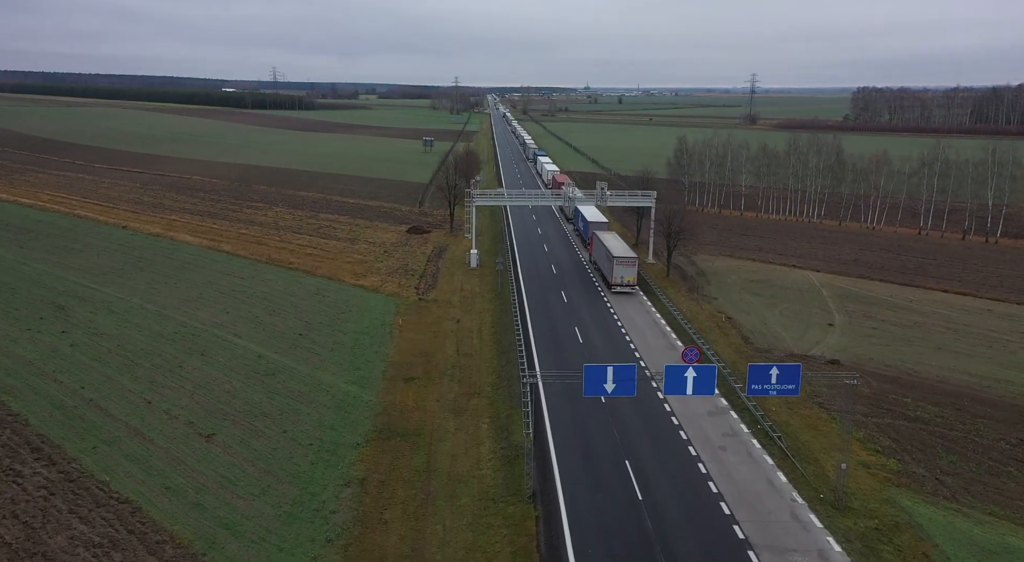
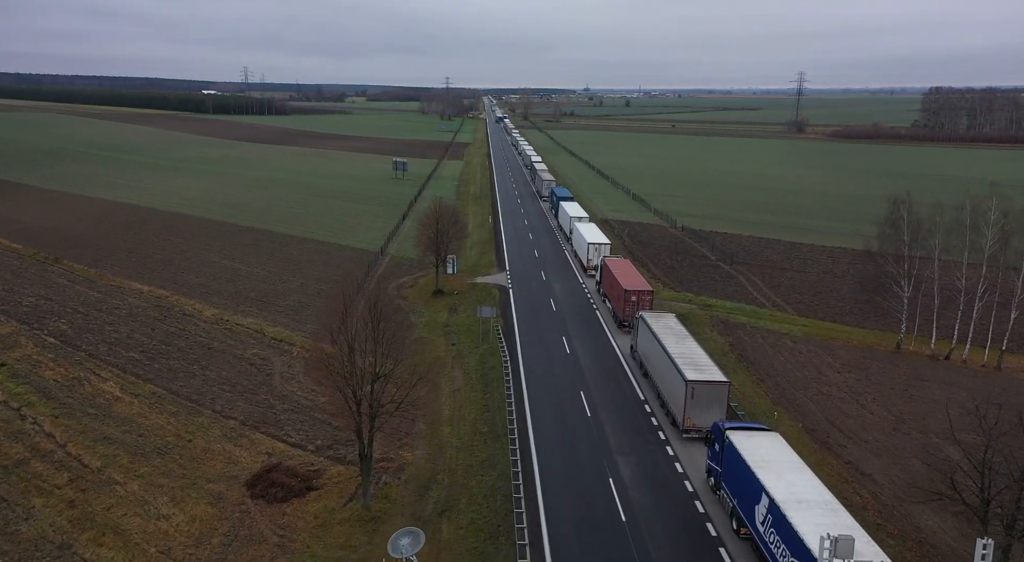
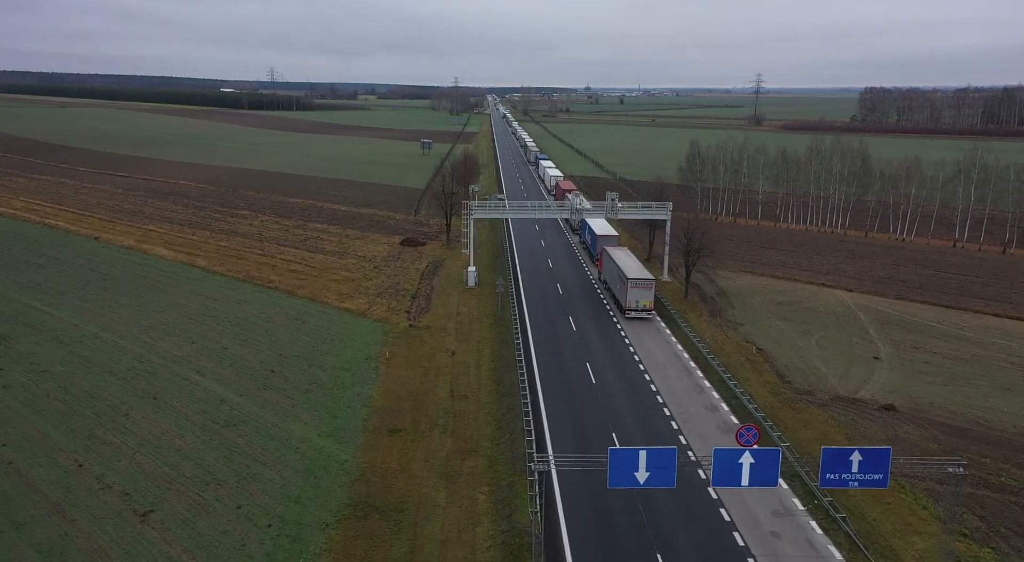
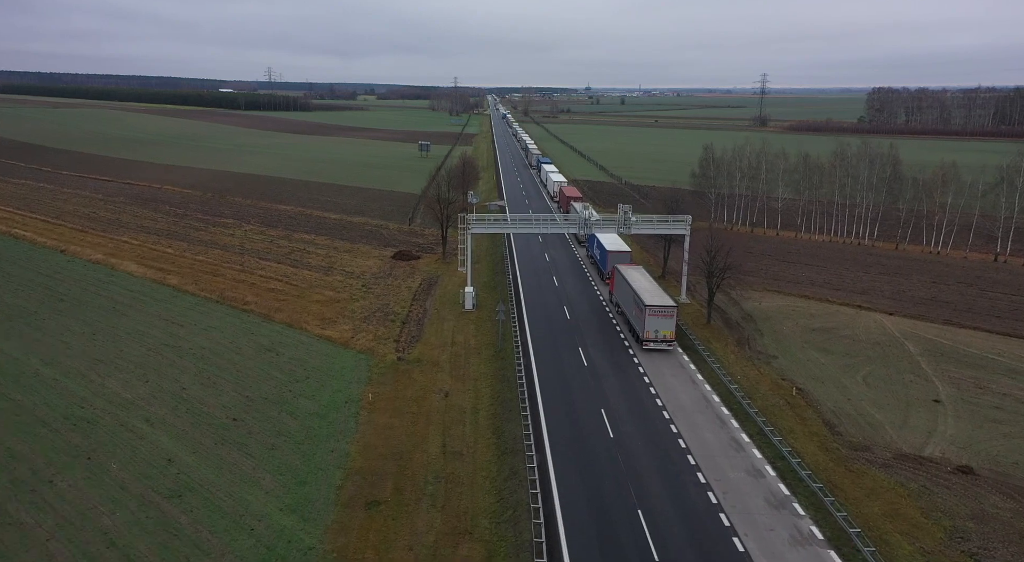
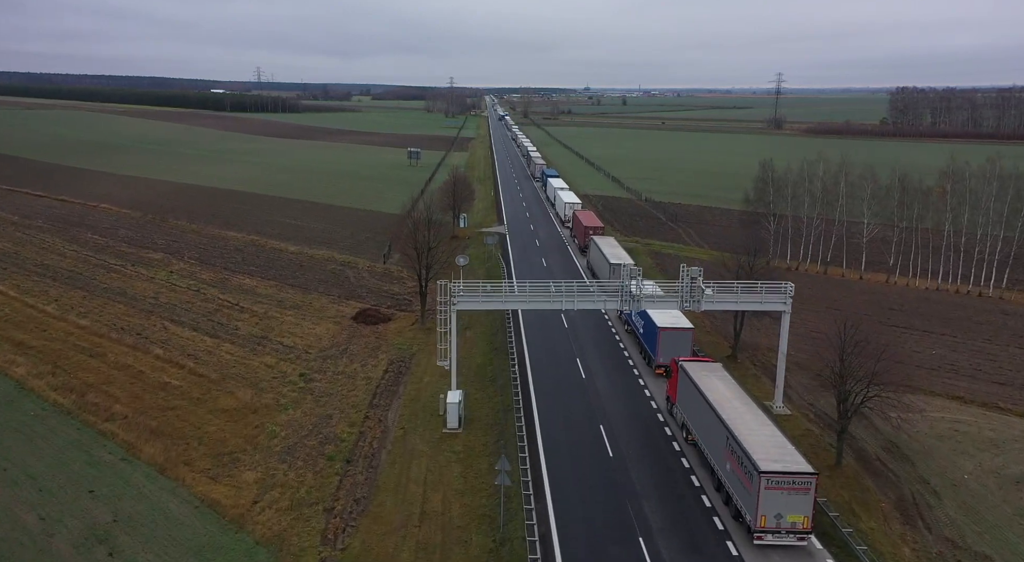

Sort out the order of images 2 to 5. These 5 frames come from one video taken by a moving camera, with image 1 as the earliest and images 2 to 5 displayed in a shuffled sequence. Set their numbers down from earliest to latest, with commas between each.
3, 4, 5, 2
